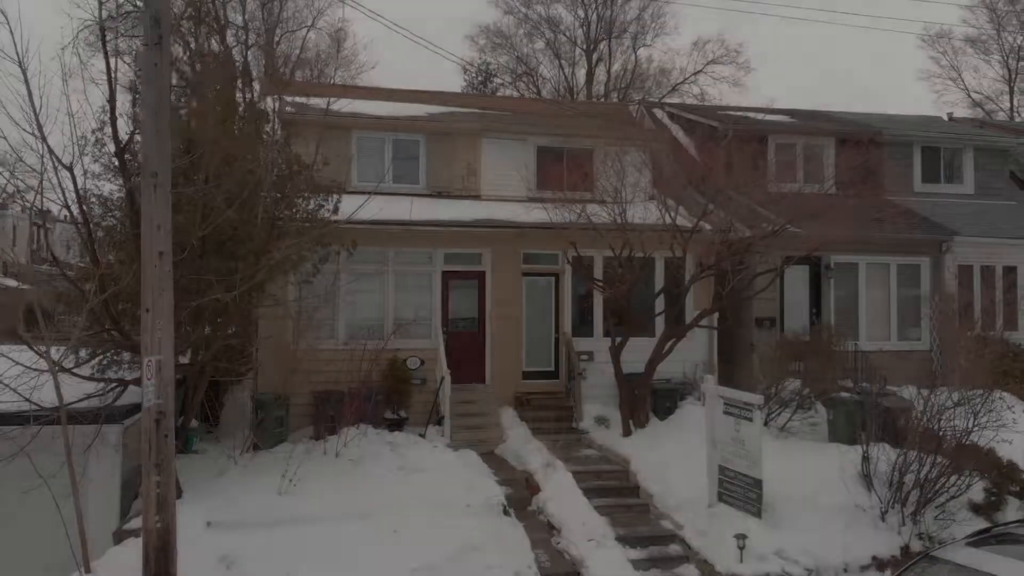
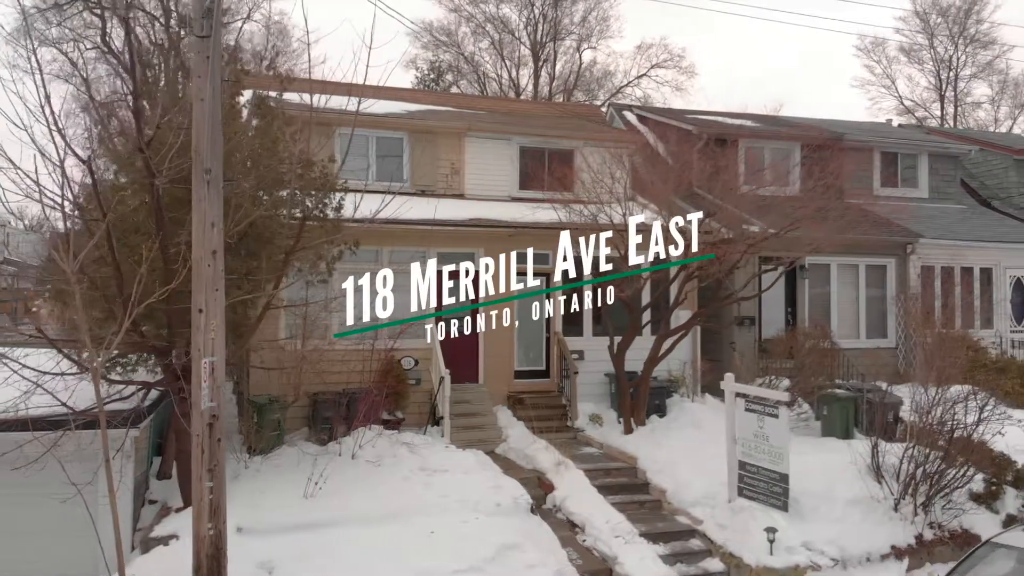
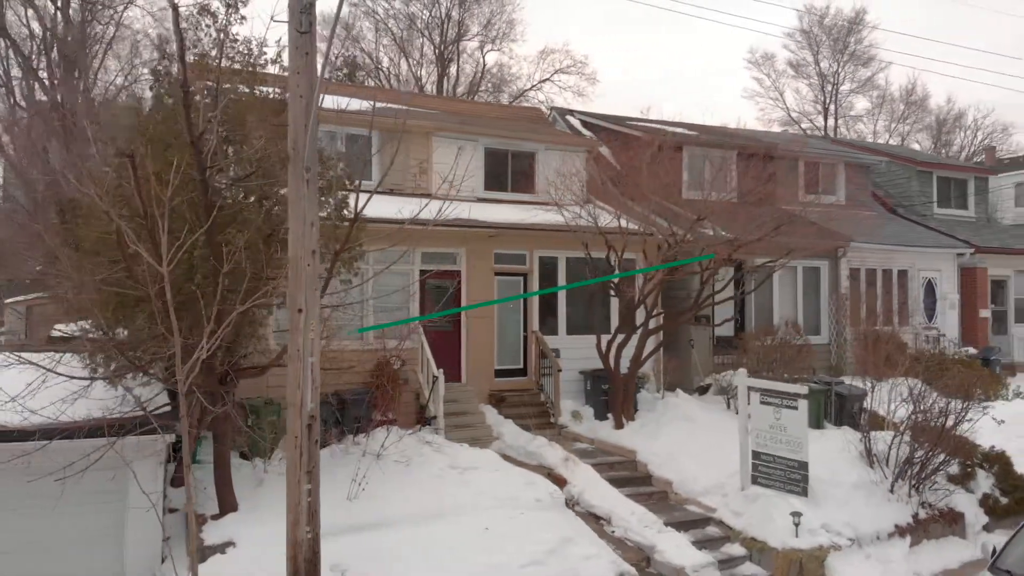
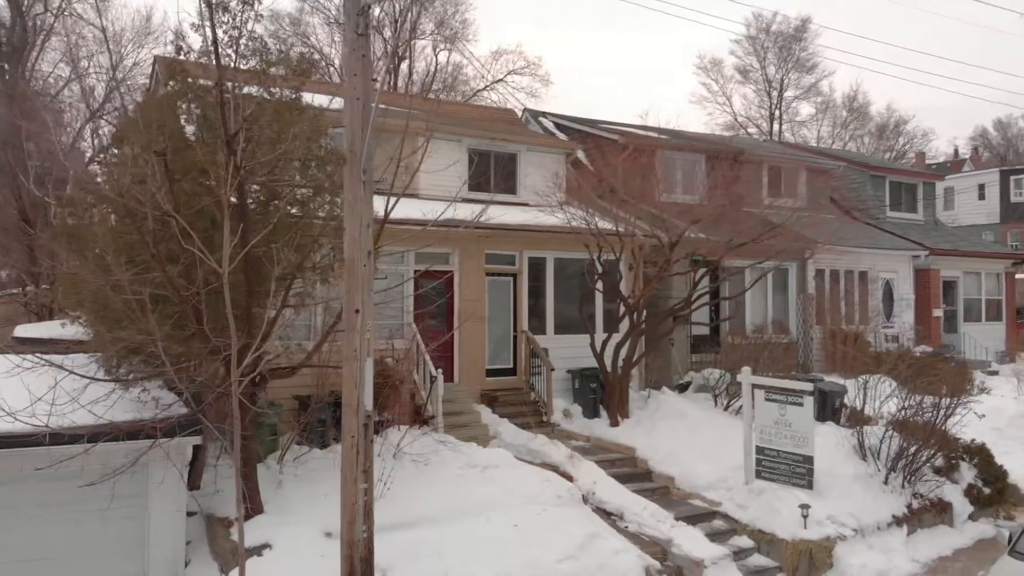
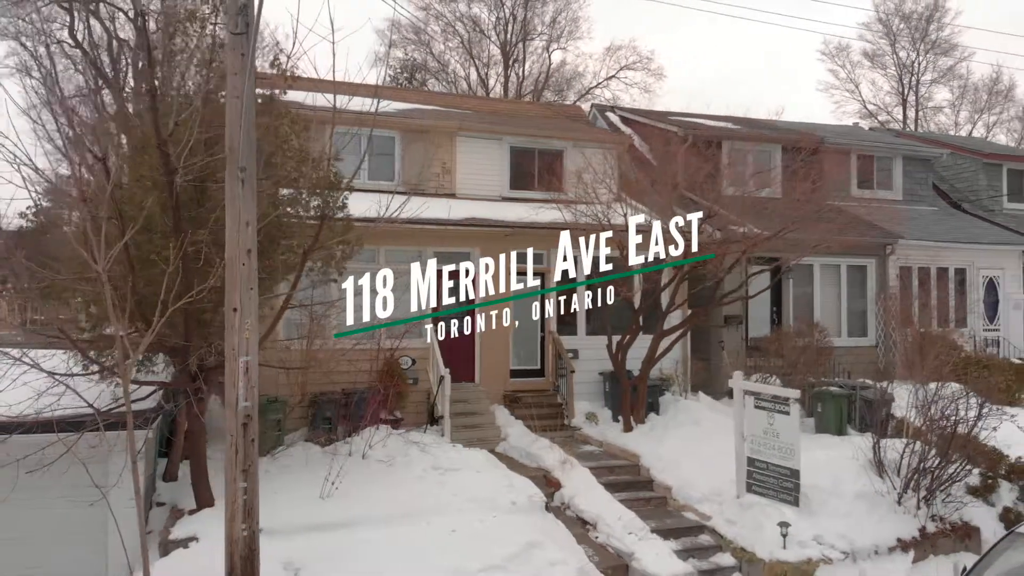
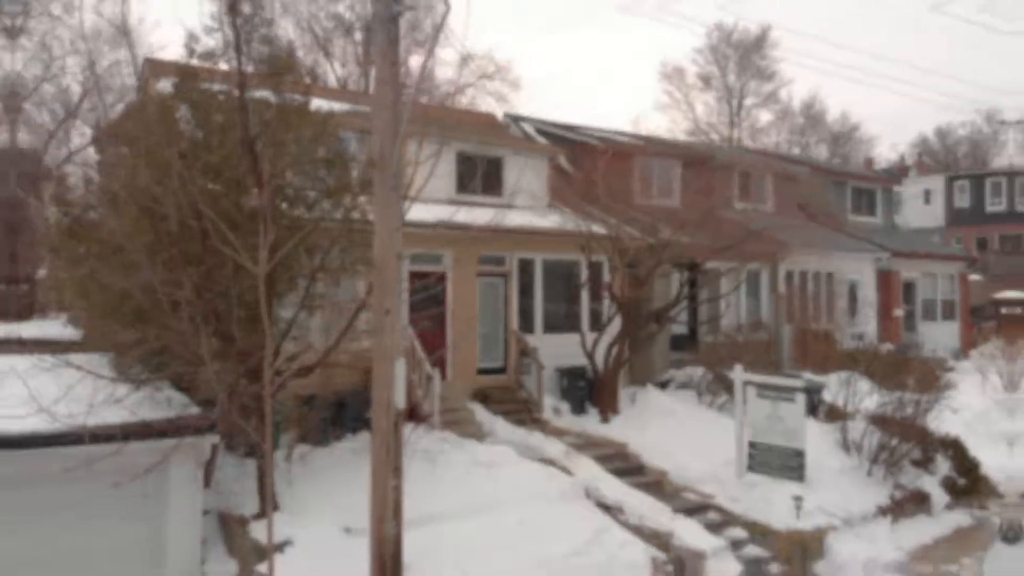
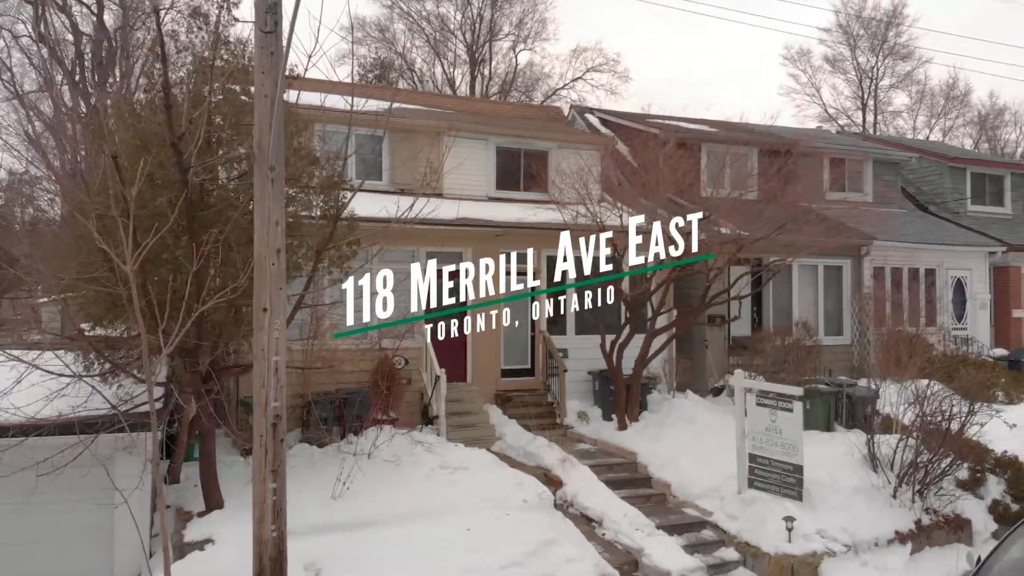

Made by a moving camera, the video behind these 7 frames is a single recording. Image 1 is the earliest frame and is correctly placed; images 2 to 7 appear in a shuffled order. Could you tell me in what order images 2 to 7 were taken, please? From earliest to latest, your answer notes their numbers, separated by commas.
2, 5, 7, 3, 4, 6
